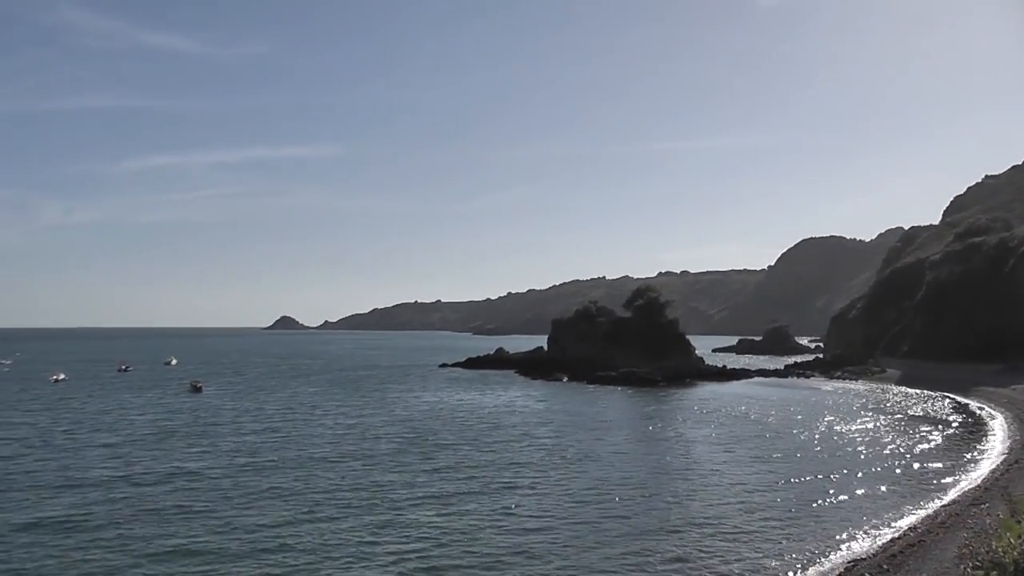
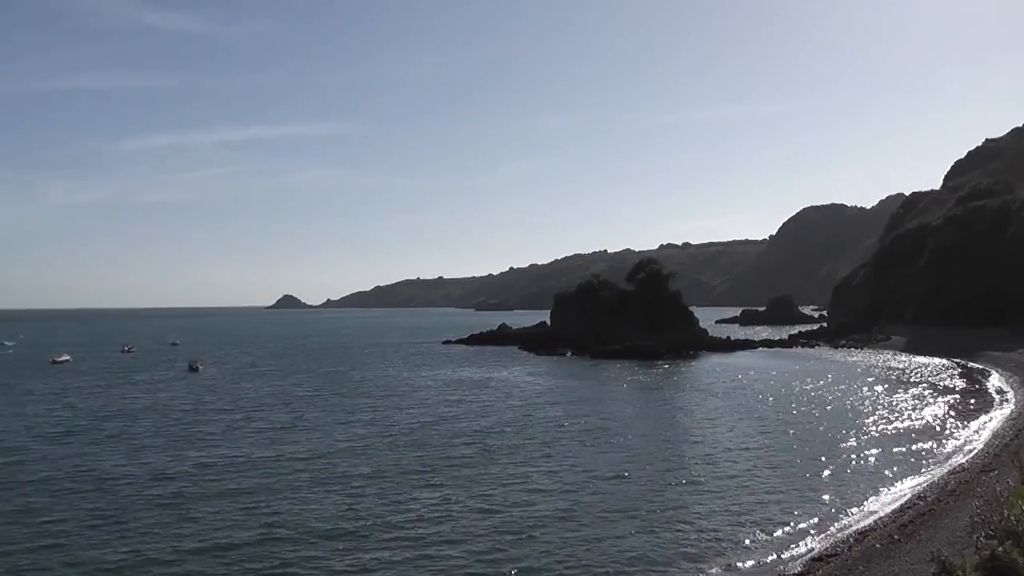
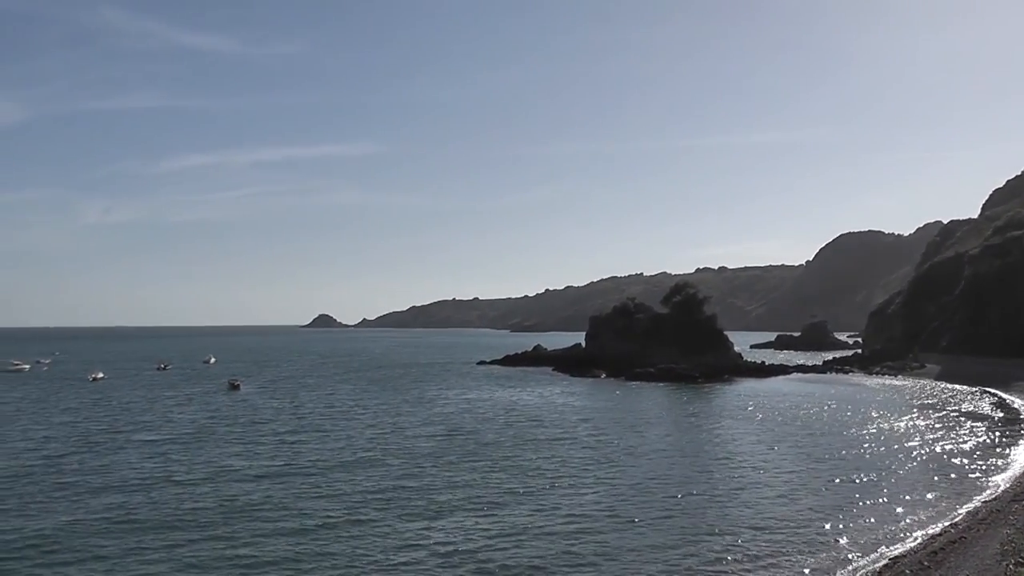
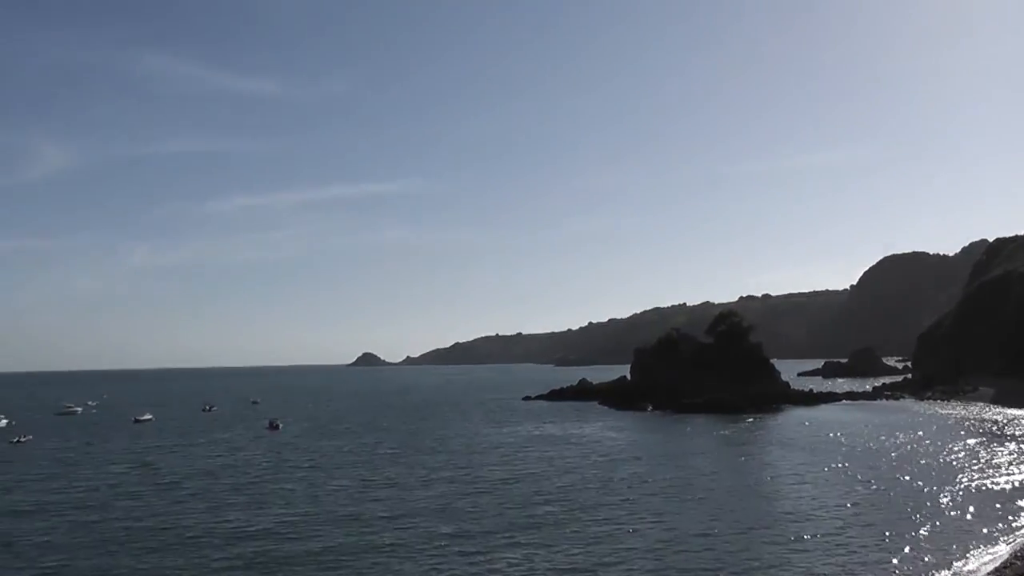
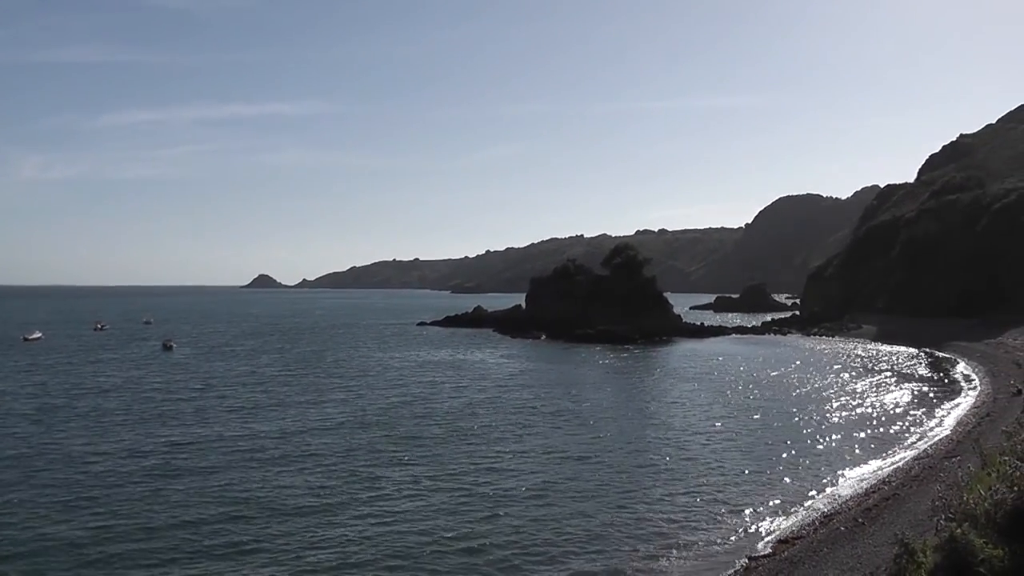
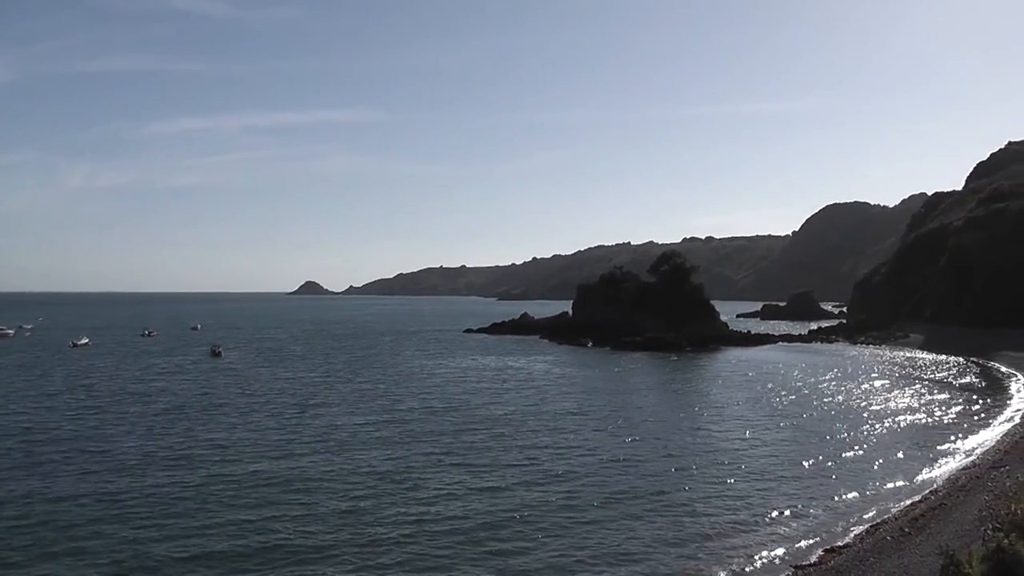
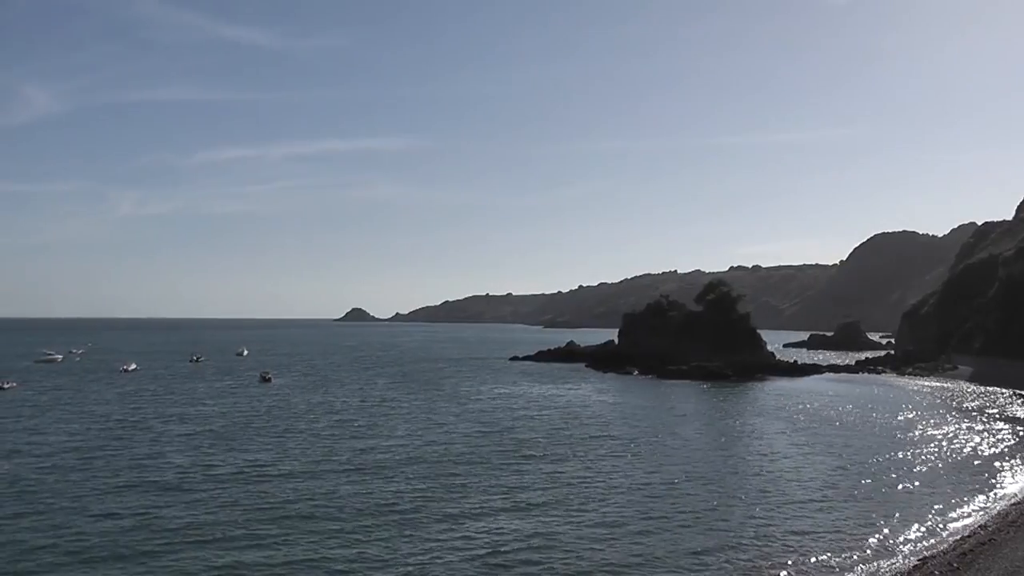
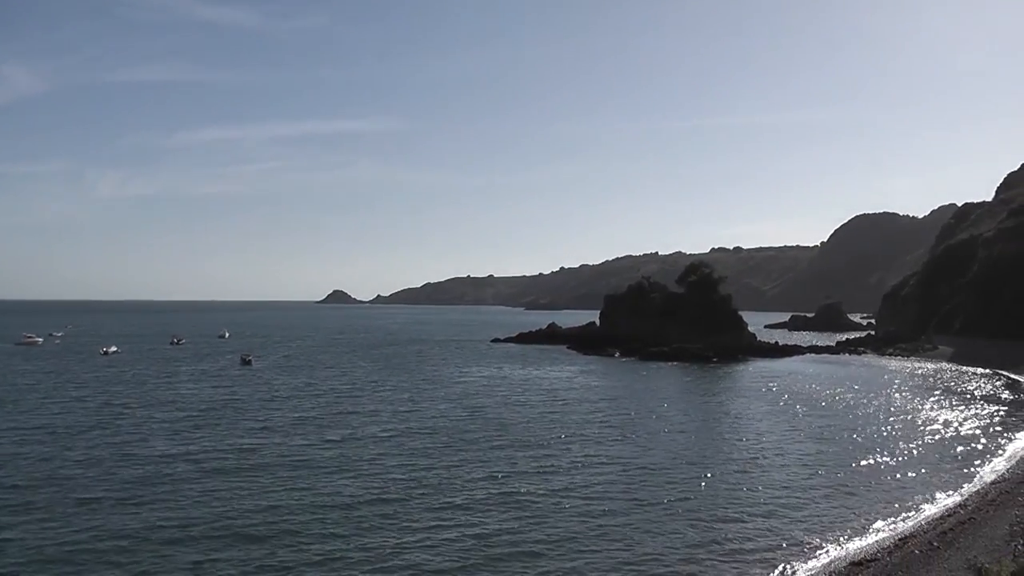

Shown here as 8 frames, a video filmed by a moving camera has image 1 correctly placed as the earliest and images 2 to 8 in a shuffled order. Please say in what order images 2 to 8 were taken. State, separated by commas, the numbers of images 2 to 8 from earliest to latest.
3, 7, 8, 6, 5, 2, 4
